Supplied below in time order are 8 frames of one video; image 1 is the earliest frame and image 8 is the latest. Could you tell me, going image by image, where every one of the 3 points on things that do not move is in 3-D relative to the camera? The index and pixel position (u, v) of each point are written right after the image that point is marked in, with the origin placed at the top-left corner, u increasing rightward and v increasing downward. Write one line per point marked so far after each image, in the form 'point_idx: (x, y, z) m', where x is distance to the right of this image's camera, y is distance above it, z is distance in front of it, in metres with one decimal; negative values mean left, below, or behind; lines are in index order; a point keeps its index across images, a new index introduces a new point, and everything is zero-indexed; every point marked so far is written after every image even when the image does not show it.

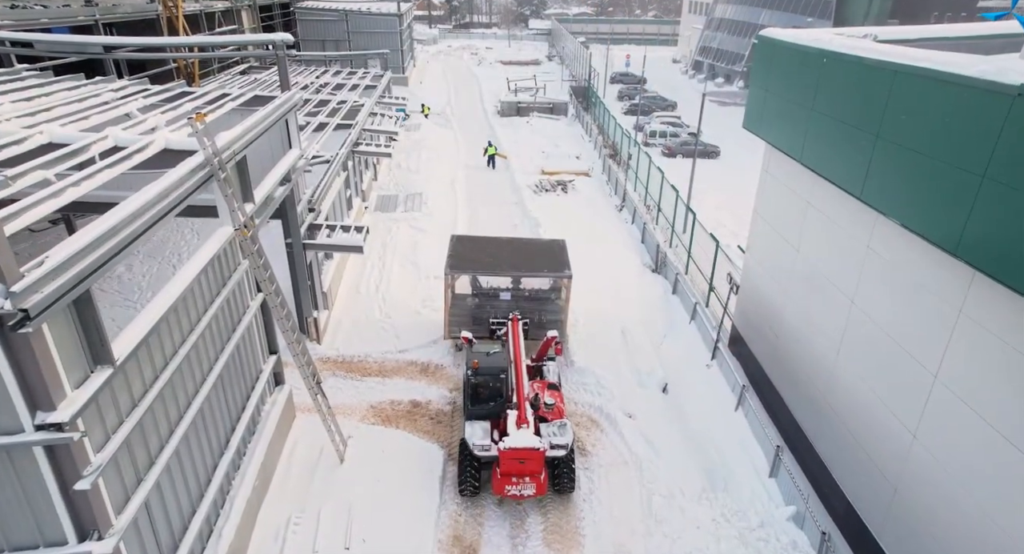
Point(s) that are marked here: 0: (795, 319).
0: (+5.5, -0.9, +12.9) m
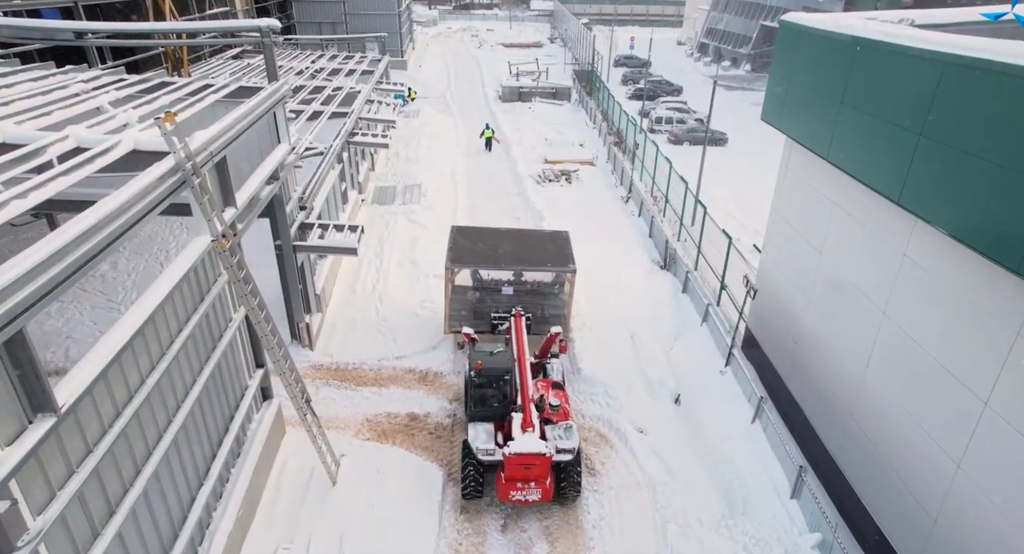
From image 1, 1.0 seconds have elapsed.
0: (+5.6, -0.9, +12.1) m
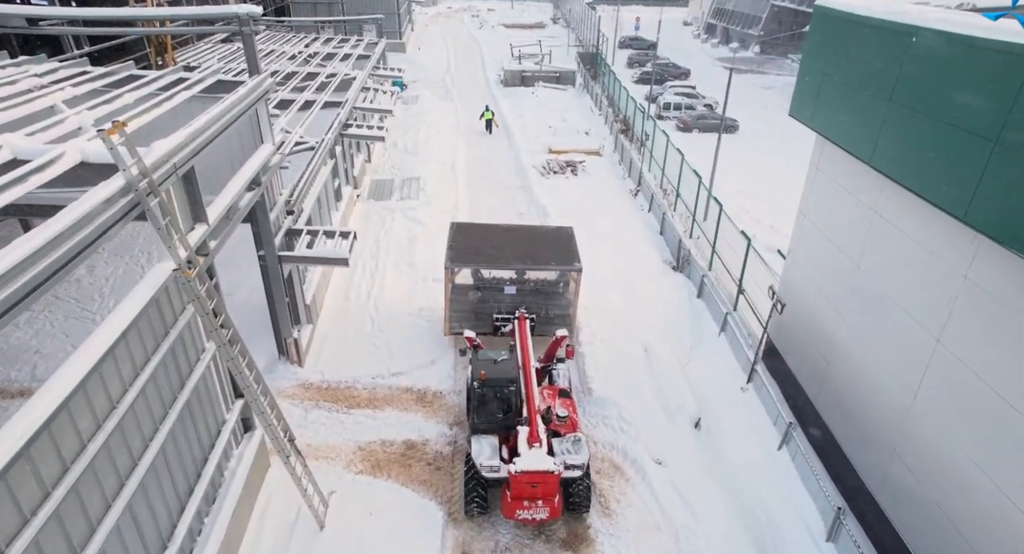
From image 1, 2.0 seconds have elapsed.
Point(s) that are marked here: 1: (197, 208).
0: (+5.7, -1.2, +11.0) m
1: (-4.0, +0.9, +8.4) m
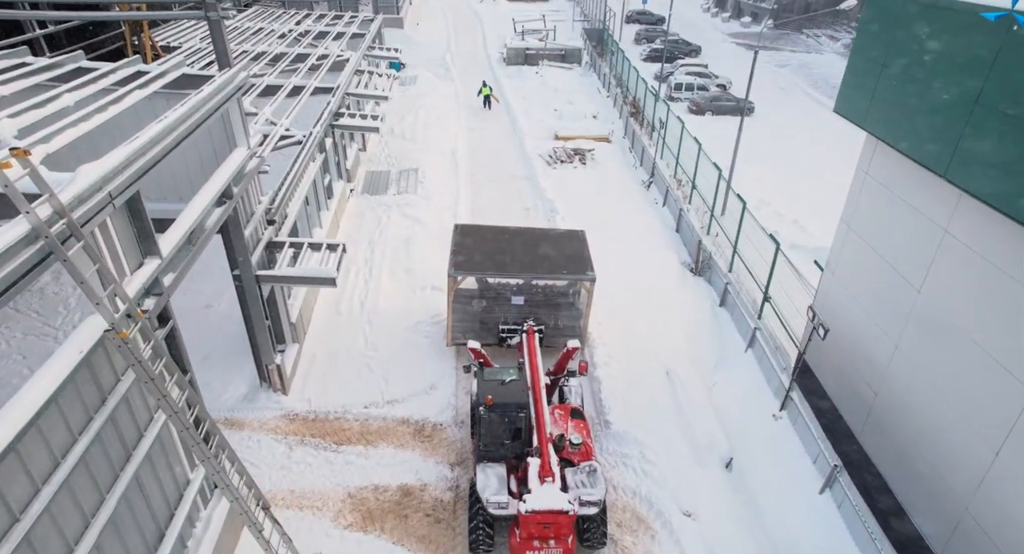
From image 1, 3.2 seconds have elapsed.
0: (+5.8, -1.6, +9.7) m
1: (-3.8, +0.4, +7.0) m
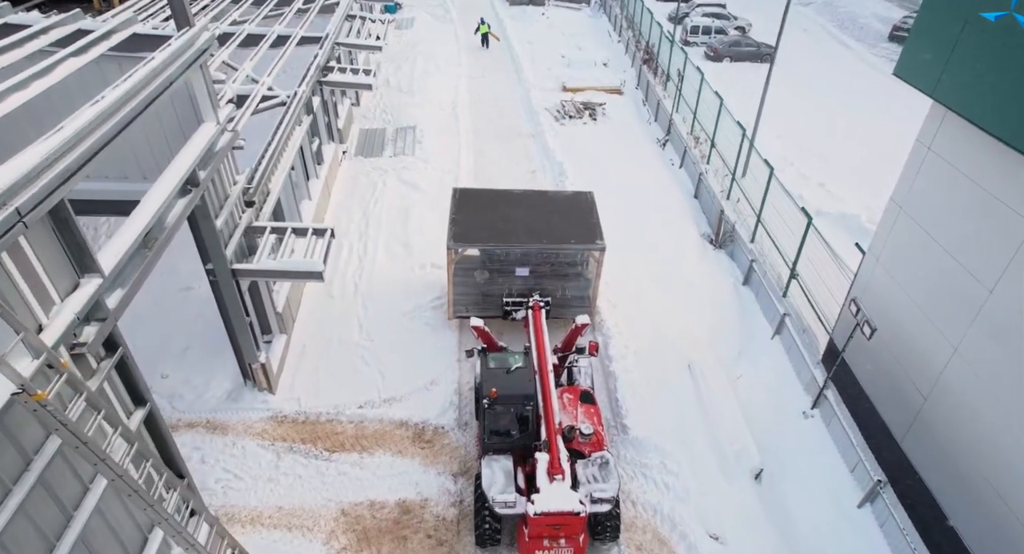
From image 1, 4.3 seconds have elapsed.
0: (+5.9, -1.5, +8.6) m
1: (-3.7, +0.2, +5.8) m
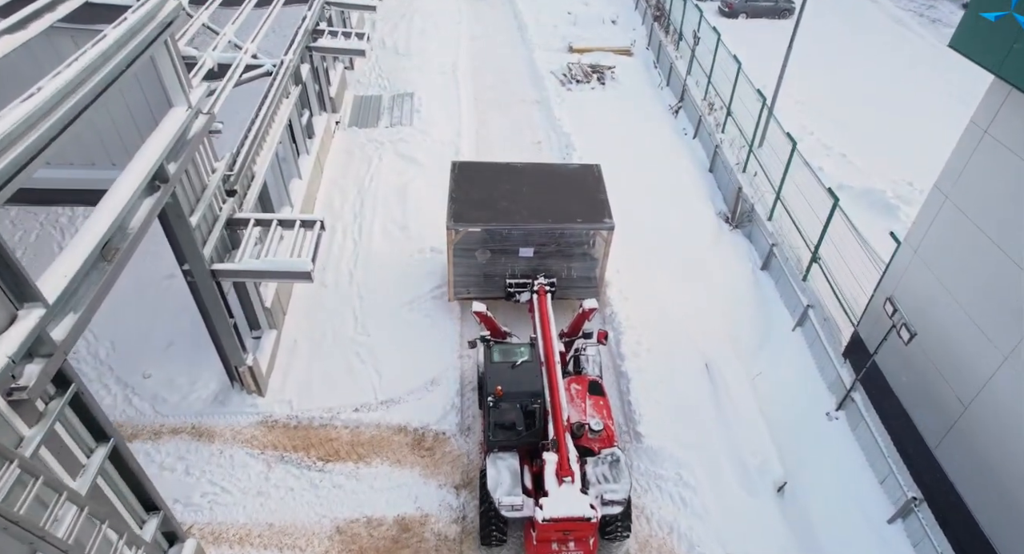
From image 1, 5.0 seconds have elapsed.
0: (+6.0, -1.6, +7.9) m
1: (-3.6, -0.1, +4.9) m
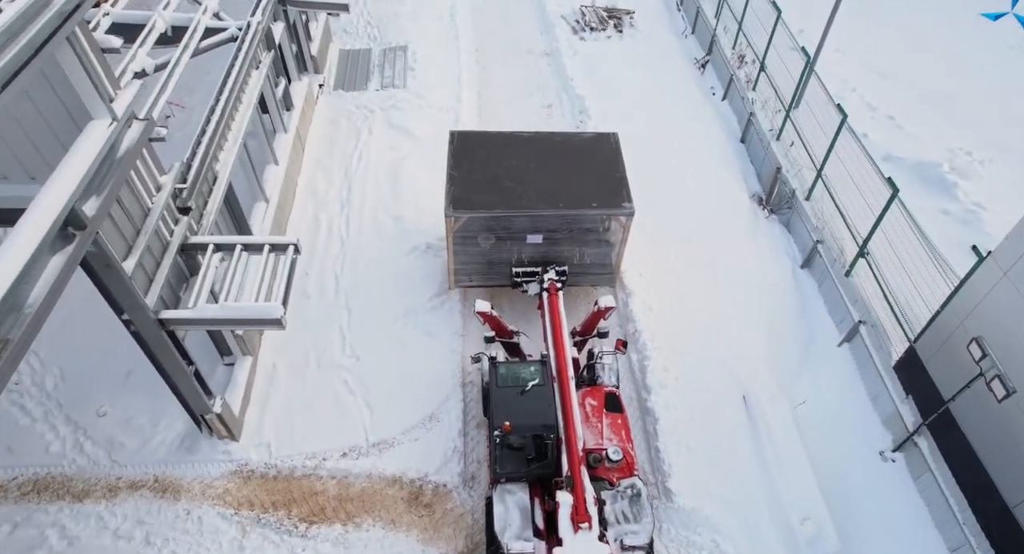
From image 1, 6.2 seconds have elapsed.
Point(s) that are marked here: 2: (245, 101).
0: (+6.2, -2.2, +6.5) m
1: (-3.5, -0.9, +3.4) m
2: (-4.2, +2.8, +10.4) m
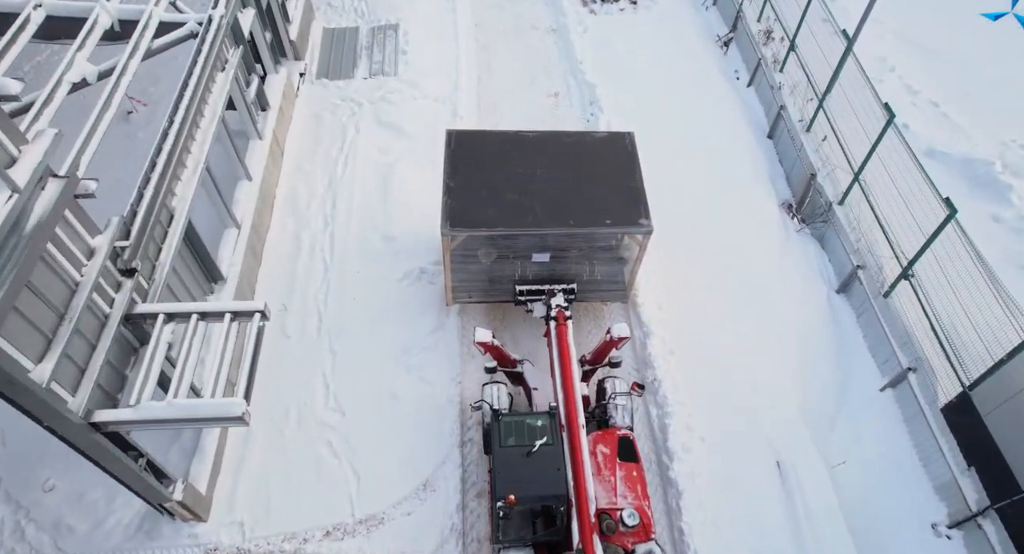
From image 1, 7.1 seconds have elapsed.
0: (+6.2, -3.0, +5.5) m
1: (-3.4, -2.0, +2.3) m
2: (-4.1, +2.2, +8.9) m
